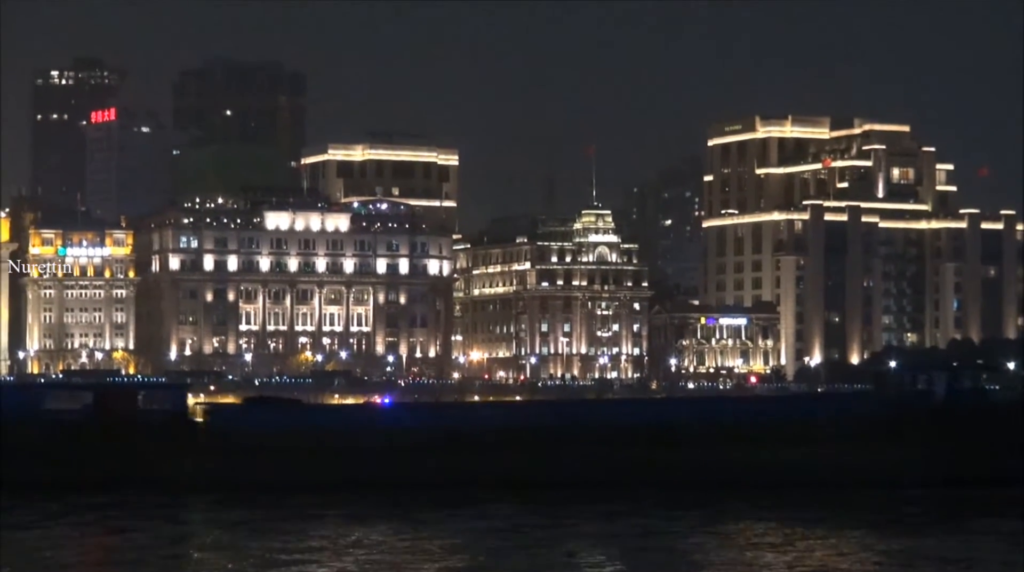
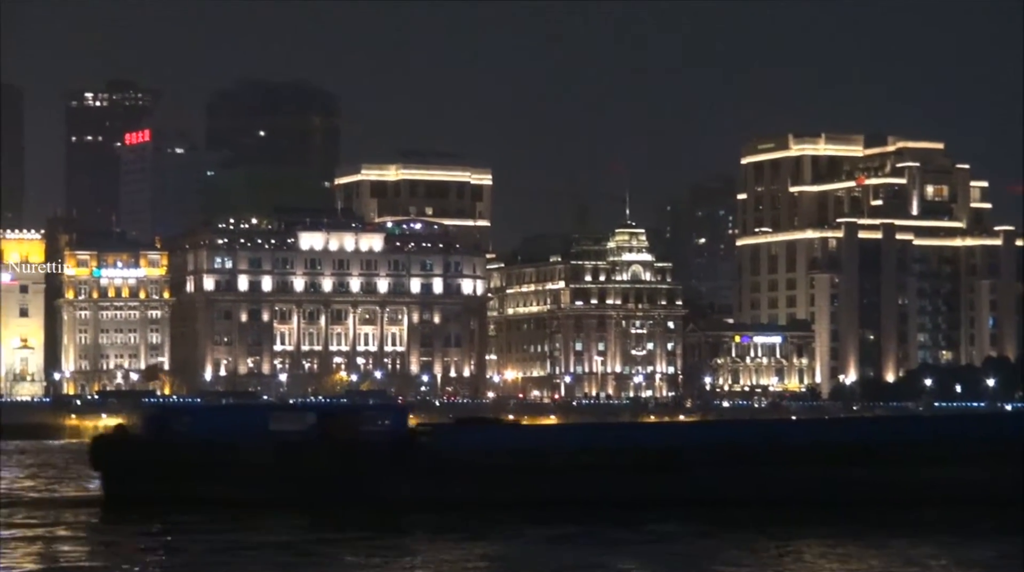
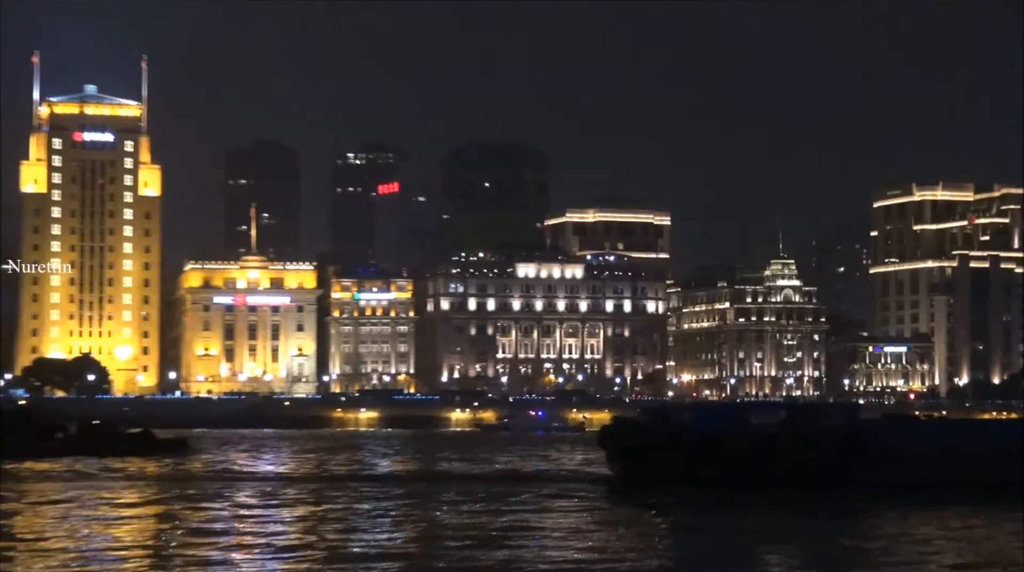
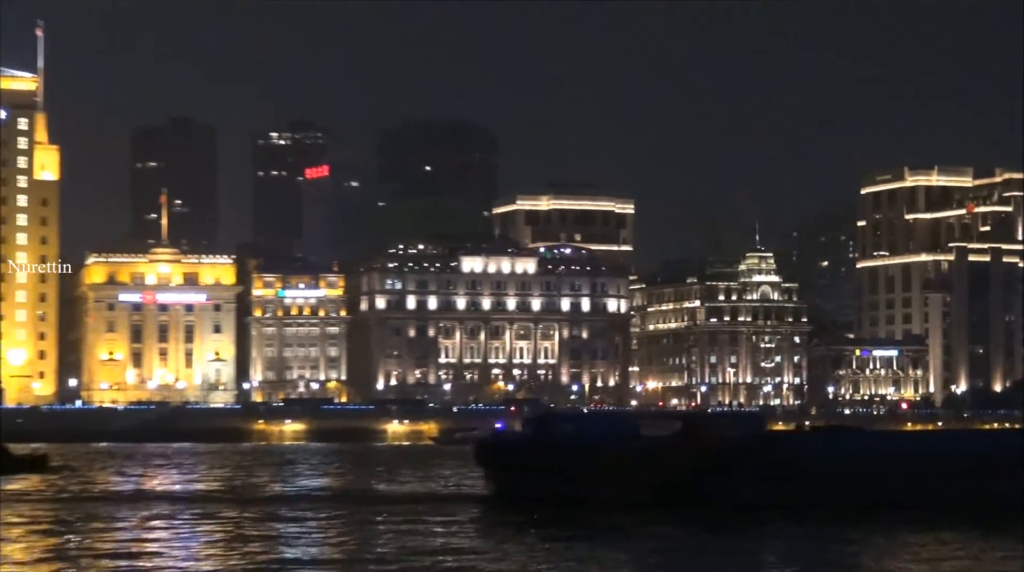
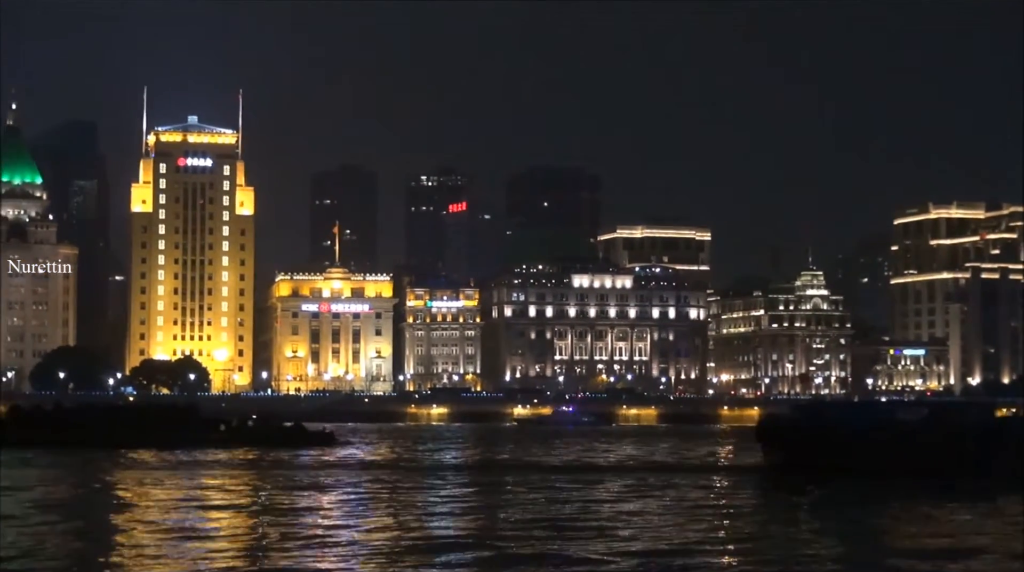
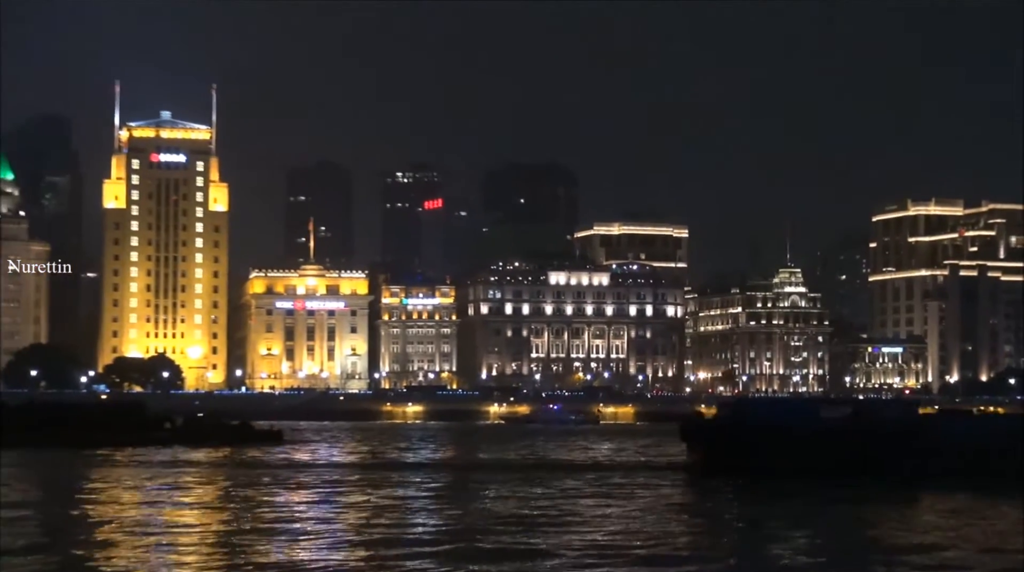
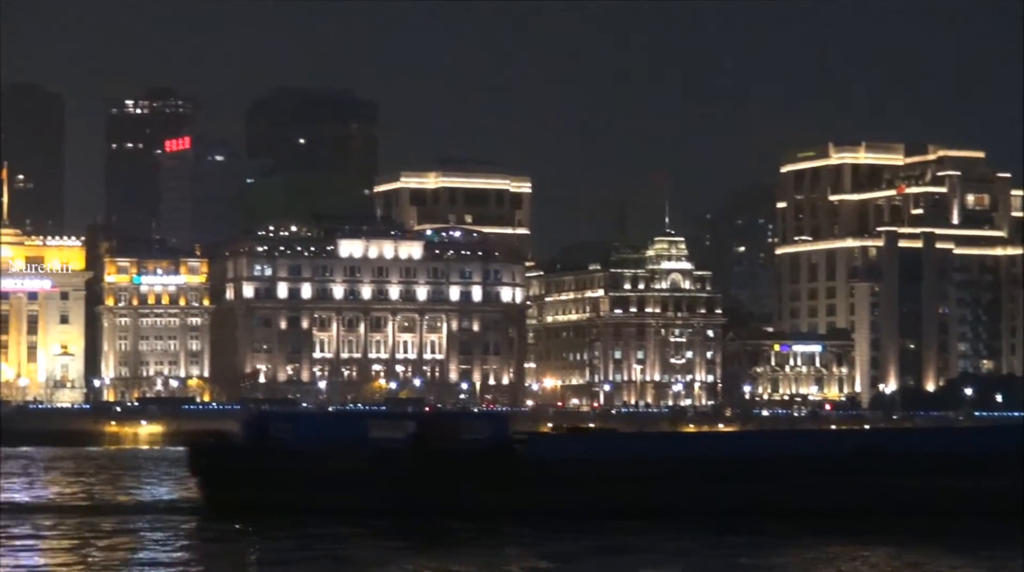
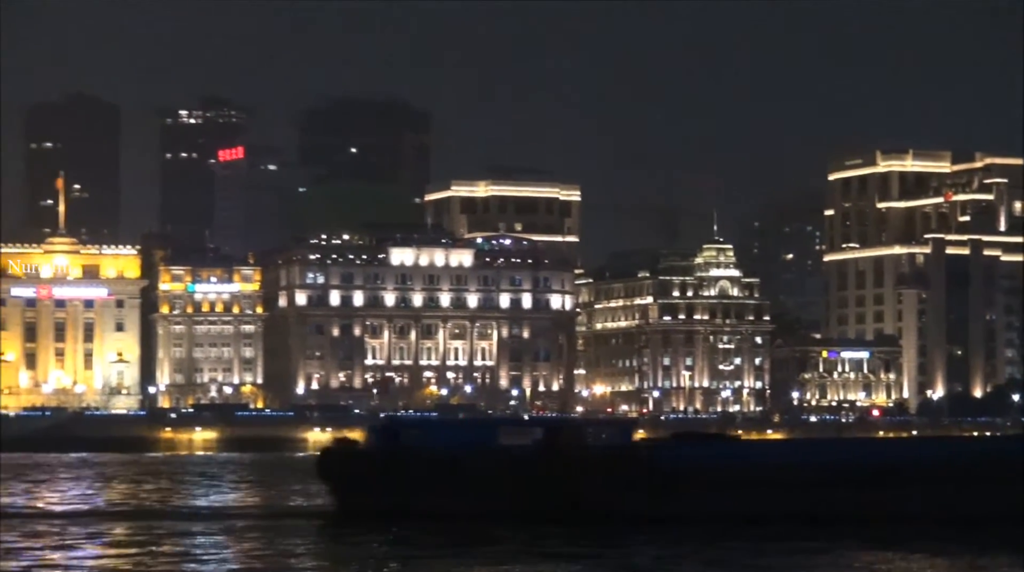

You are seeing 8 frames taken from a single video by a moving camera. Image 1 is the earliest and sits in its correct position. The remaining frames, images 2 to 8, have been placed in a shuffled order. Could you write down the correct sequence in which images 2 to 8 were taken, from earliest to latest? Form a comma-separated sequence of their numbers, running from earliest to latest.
2, 7, 8, 4, 3, 6, 5
